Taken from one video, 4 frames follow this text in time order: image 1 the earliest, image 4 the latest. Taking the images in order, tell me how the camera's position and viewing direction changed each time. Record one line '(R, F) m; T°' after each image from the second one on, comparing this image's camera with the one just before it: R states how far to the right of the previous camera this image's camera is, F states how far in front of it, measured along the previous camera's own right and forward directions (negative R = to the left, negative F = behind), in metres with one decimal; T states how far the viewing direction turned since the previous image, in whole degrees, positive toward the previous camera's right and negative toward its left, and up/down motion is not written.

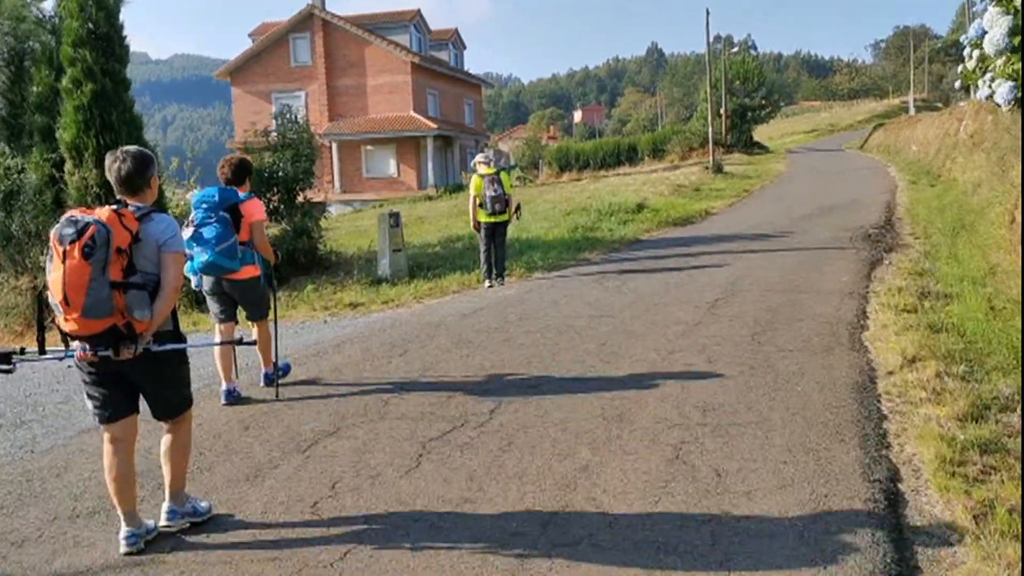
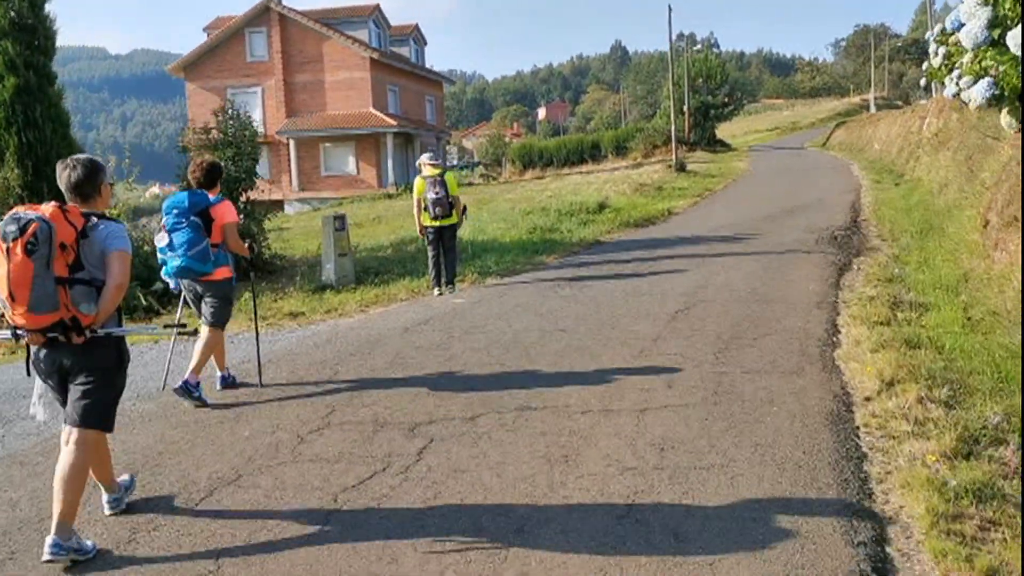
(+0.2, +0.7) m; +2°
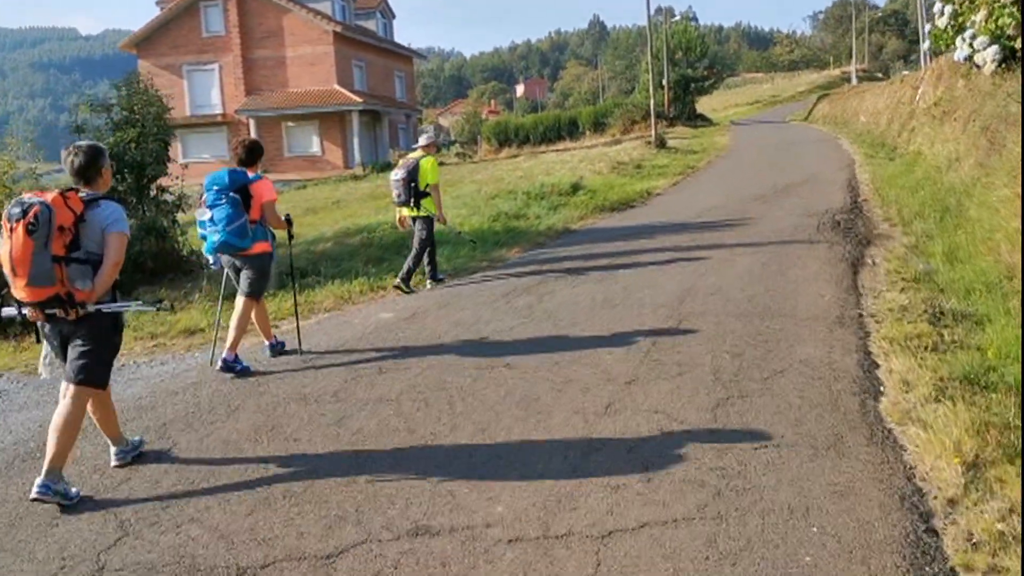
(+0.4, +2.1) m; +1°
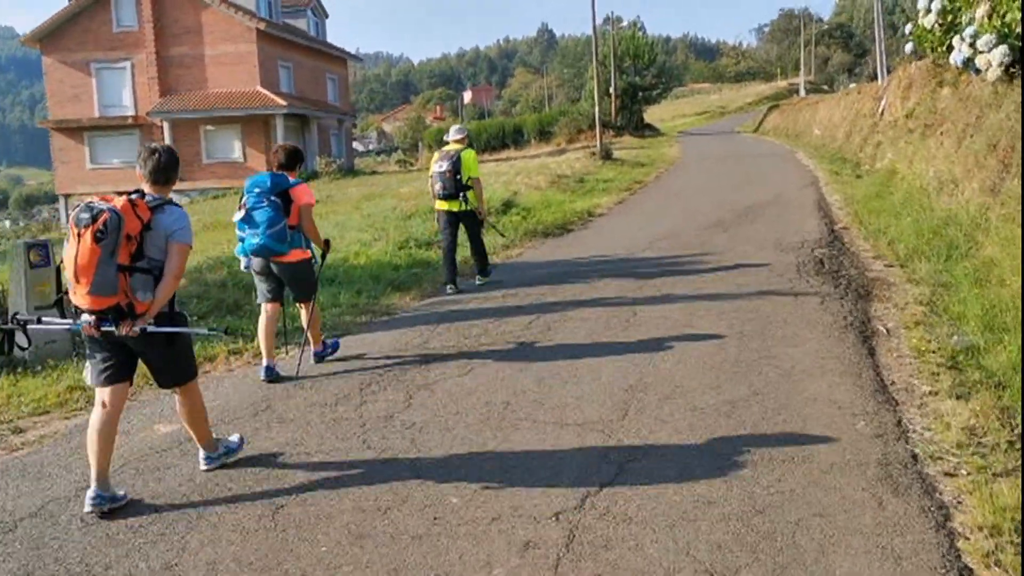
(+0.6, +3.0) m; +3°
